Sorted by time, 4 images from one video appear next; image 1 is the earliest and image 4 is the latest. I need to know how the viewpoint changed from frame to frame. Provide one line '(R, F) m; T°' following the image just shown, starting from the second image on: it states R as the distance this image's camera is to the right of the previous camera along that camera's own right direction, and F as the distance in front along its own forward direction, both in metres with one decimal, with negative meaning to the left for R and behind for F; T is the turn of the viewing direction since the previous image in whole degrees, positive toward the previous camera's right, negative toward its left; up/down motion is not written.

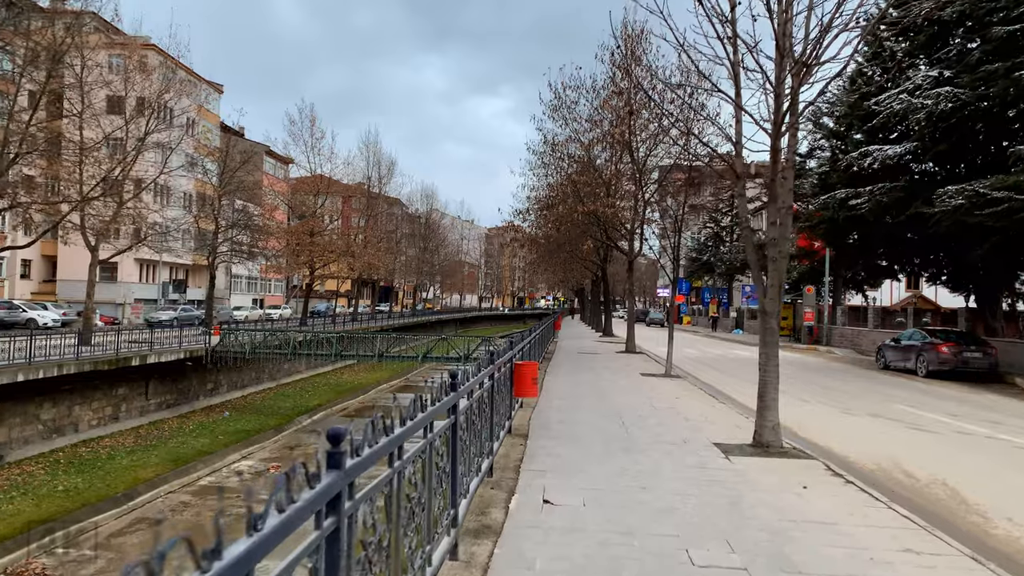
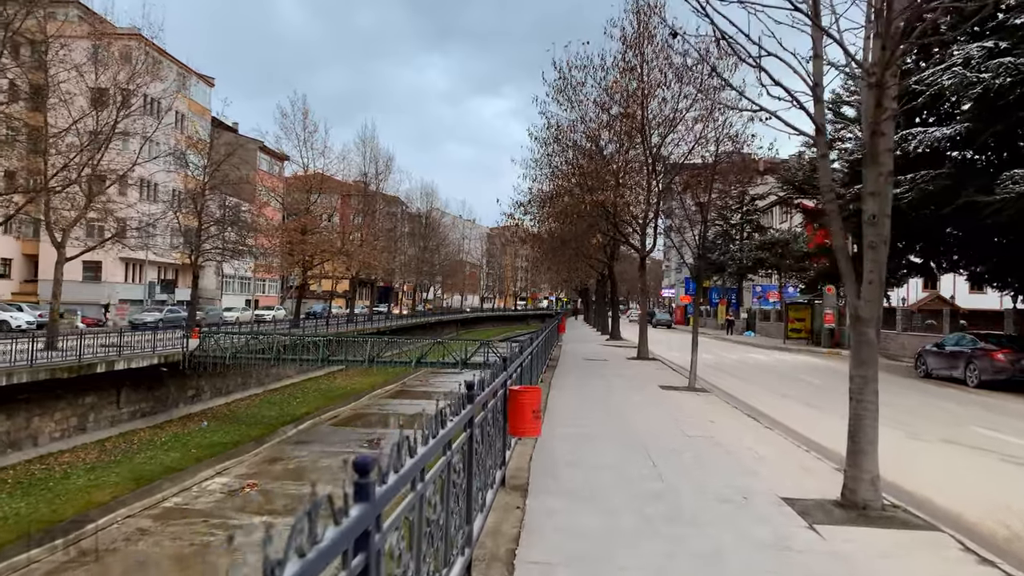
(+0.1, +1.9) m; 0°
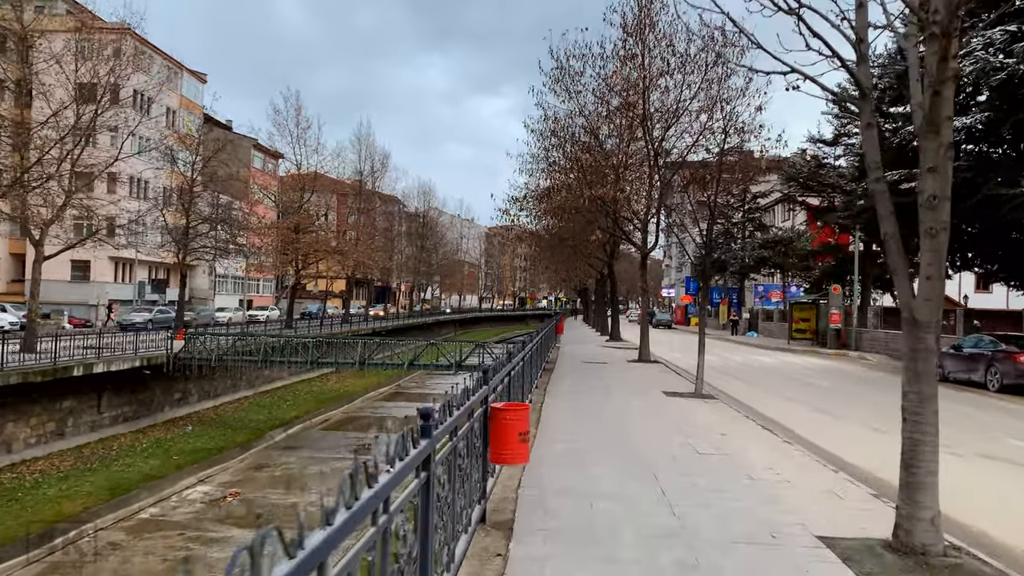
(+0.1, +0.9) m; 0°
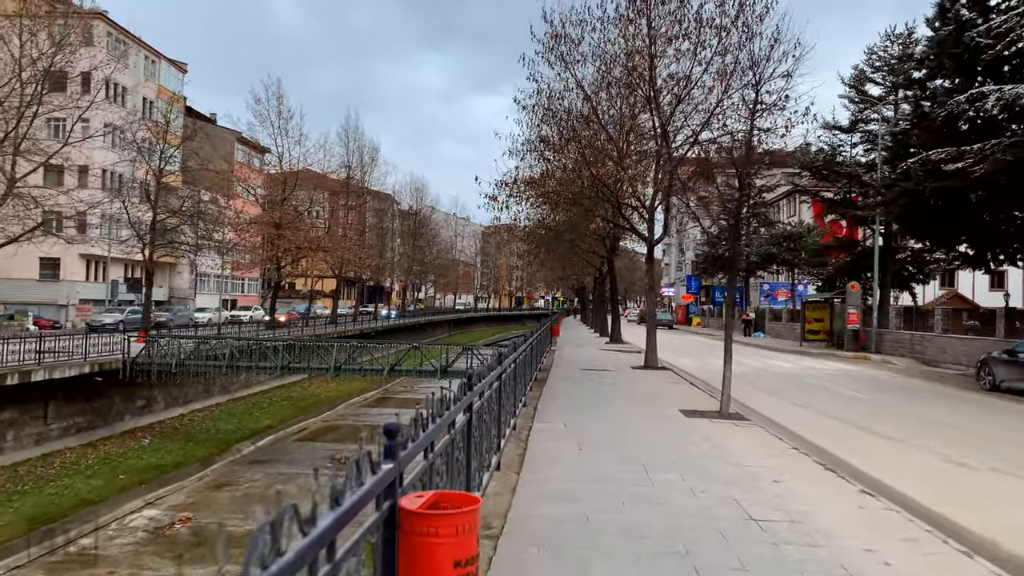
(+0.2, +2.2) m; 0°
